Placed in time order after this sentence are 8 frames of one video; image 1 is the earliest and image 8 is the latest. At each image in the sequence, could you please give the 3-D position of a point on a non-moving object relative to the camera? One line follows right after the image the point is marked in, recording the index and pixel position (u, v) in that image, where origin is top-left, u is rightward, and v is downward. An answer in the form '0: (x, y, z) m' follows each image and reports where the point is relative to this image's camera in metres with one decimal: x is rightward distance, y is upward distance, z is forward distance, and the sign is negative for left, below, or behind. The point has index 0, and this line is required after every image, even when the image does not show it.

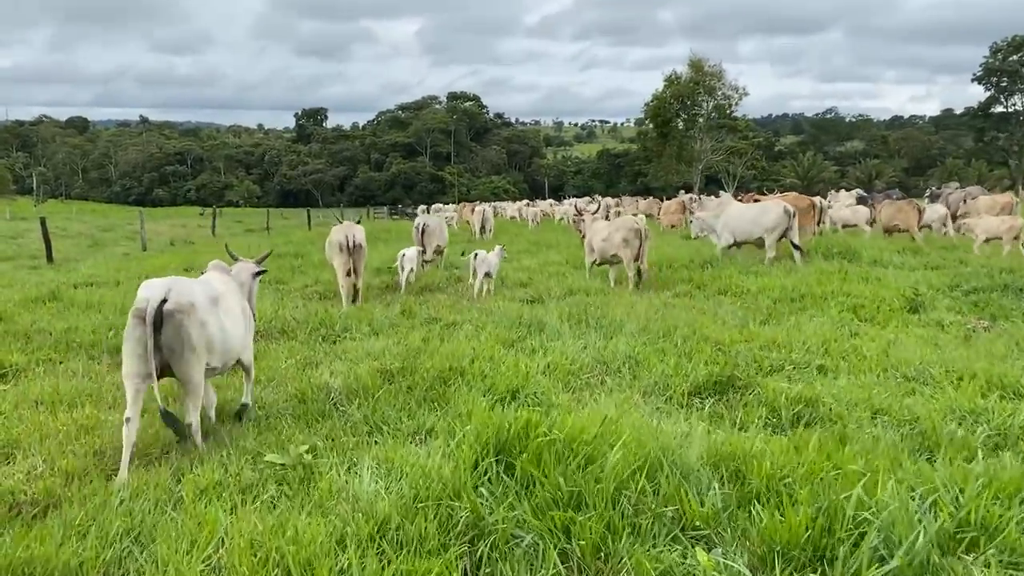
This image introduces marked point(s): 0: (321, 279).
0: (-2.8, +0.2, +13.0) m
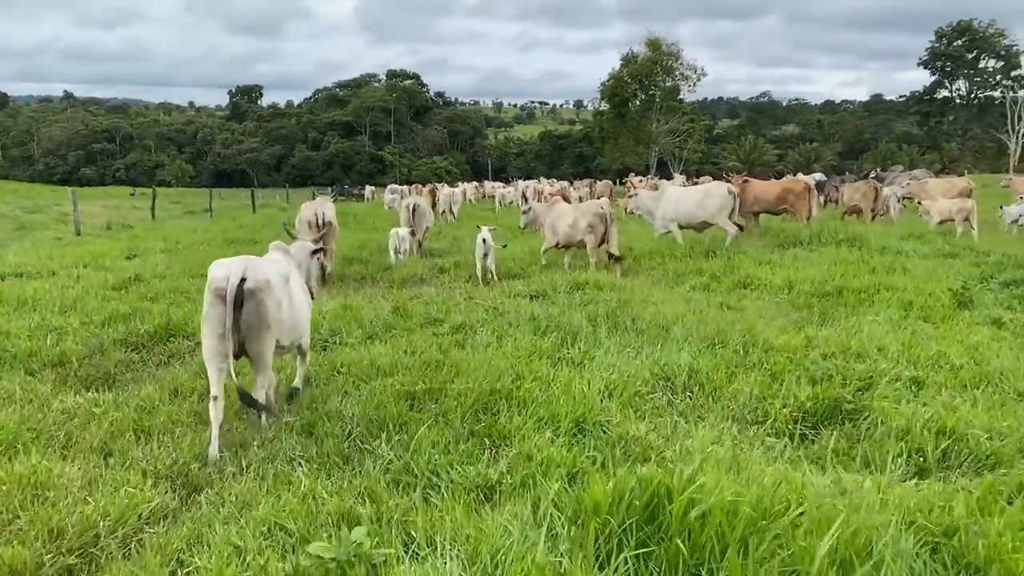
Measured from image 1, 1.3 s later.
0: (-3.0, +0.3, +11.7) m
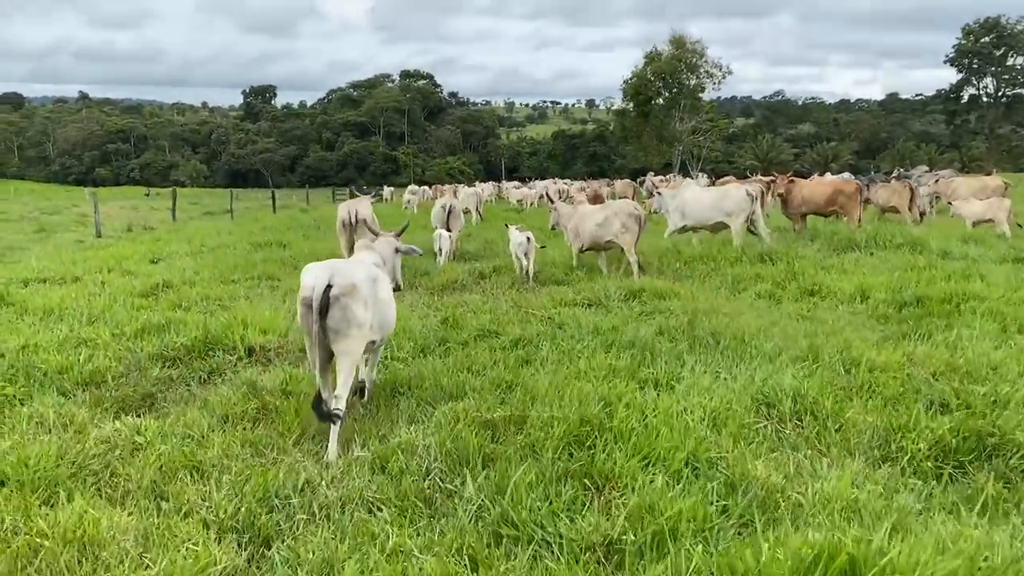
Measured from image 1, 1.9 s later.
0: (-2.4, +0.2, +11.2) m
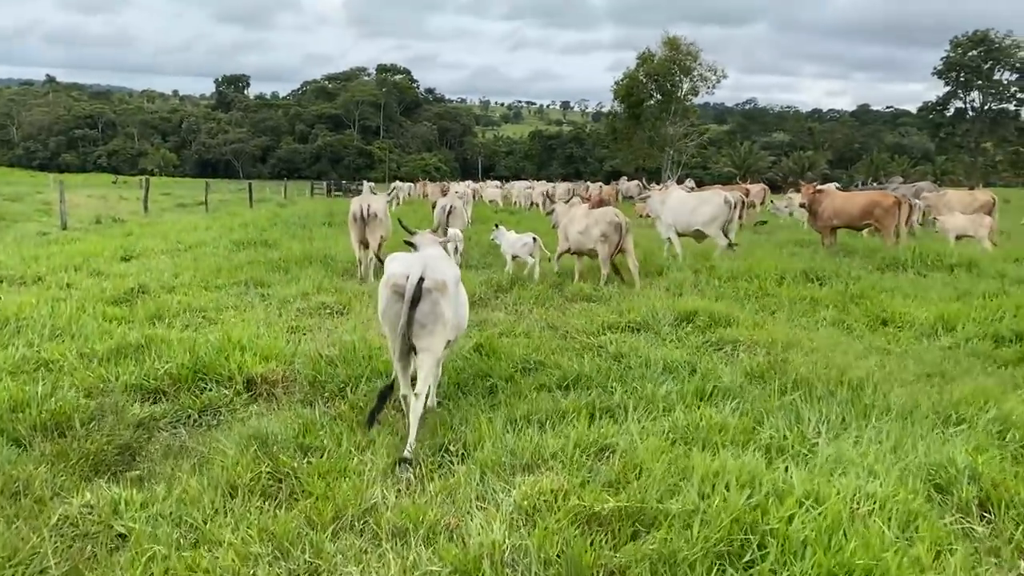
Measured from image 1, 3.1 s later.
0: (-2.2, +0.1, +10.0) m
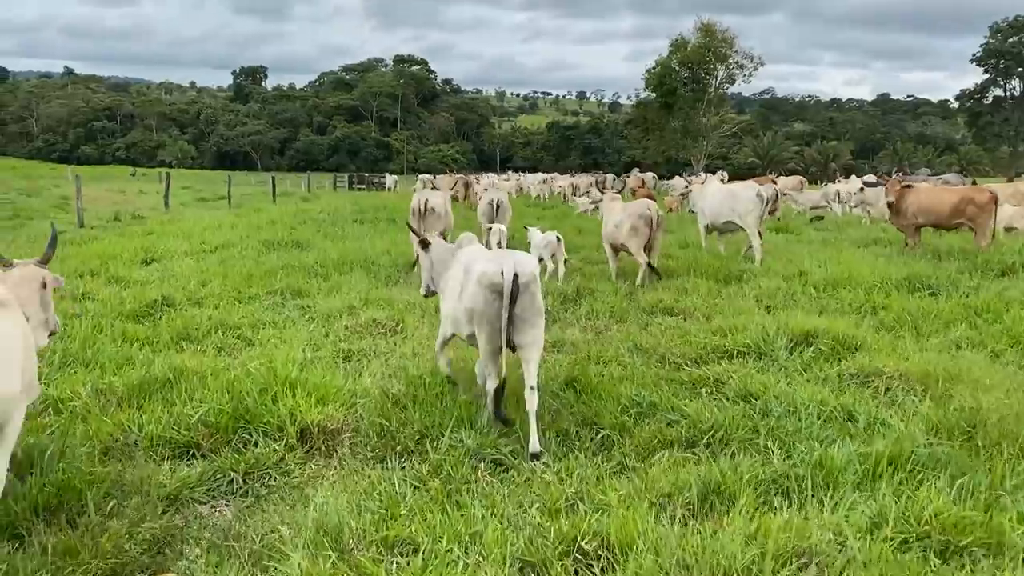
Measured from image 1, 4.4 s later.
0: (-1.6, 0.0, +8.9) m
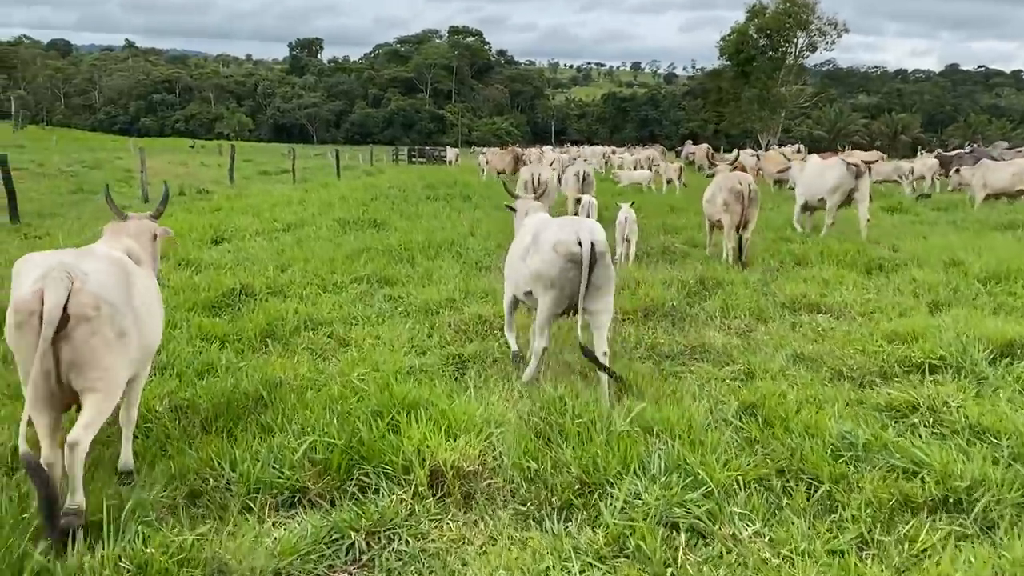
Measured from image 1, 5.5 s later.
0: (-0.5, +0.1, +8.0) m
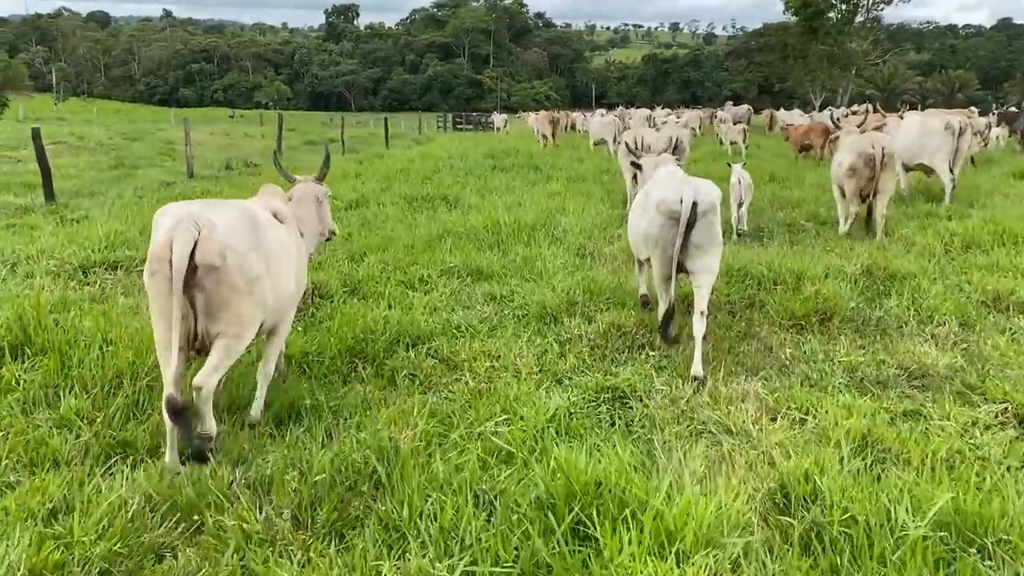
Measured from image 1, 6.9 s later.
0: (+0.3, +0.2, +6.7) m
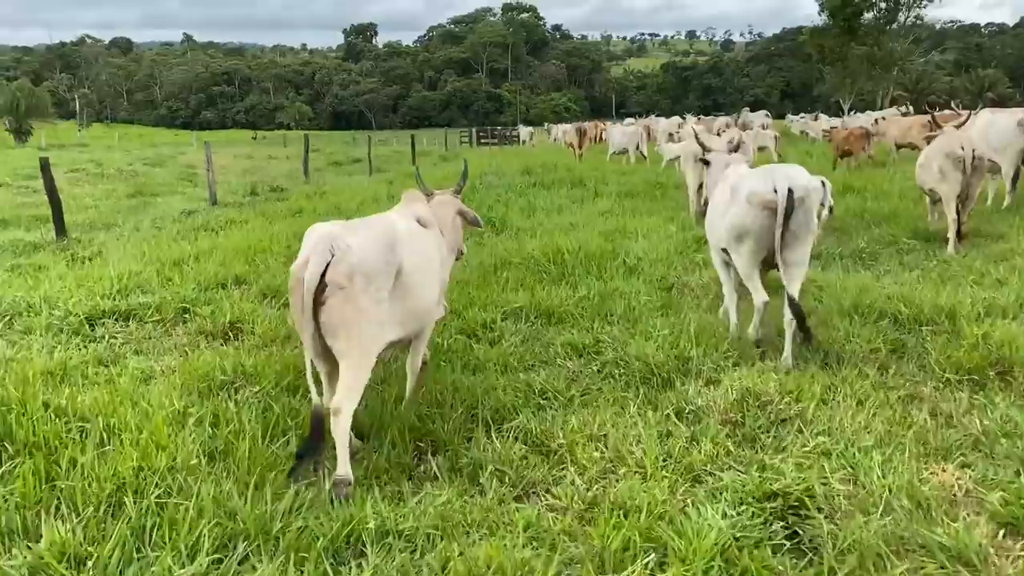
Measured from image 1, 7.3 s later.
0: (+0.8, -0.1, +5.6) m
